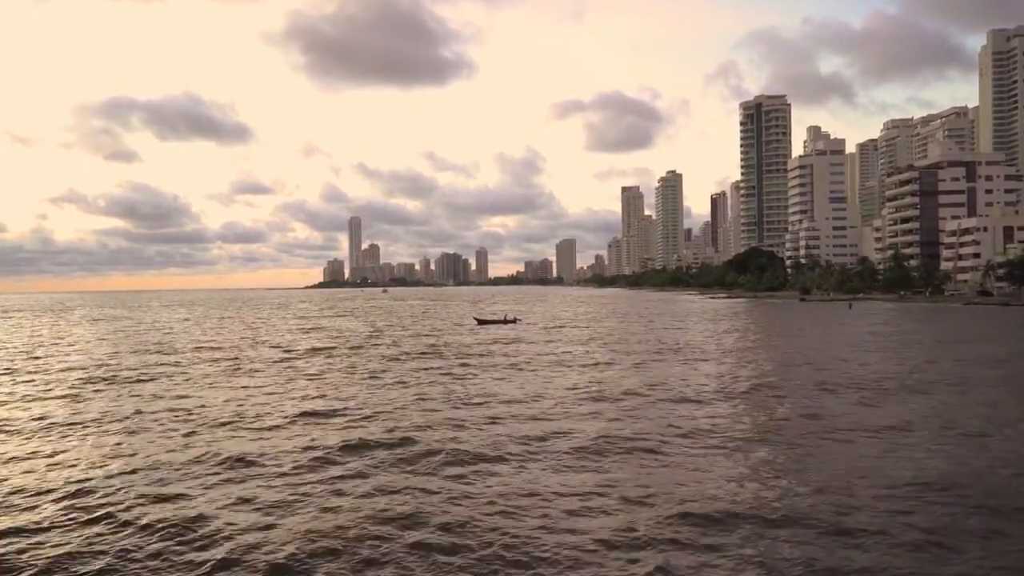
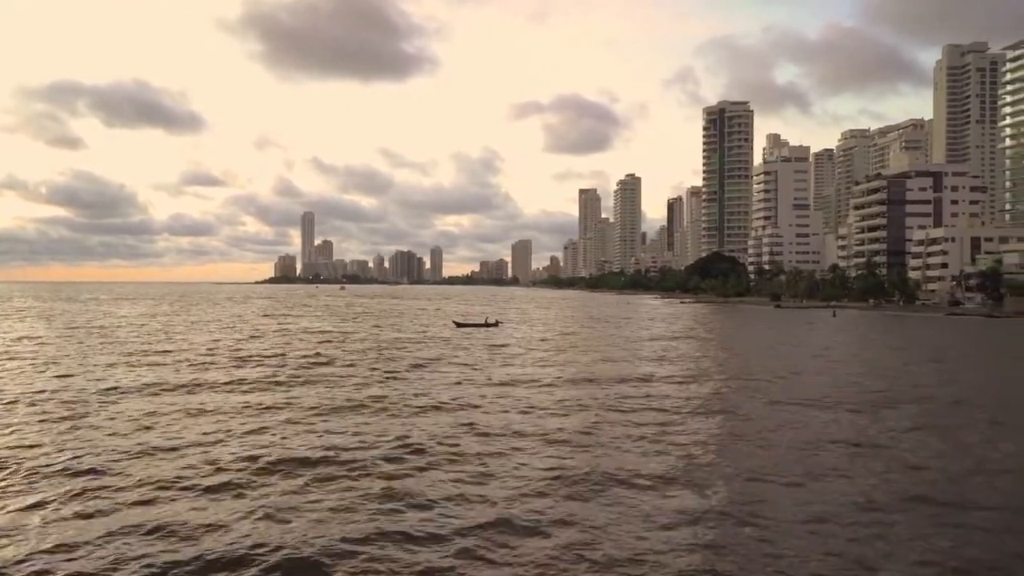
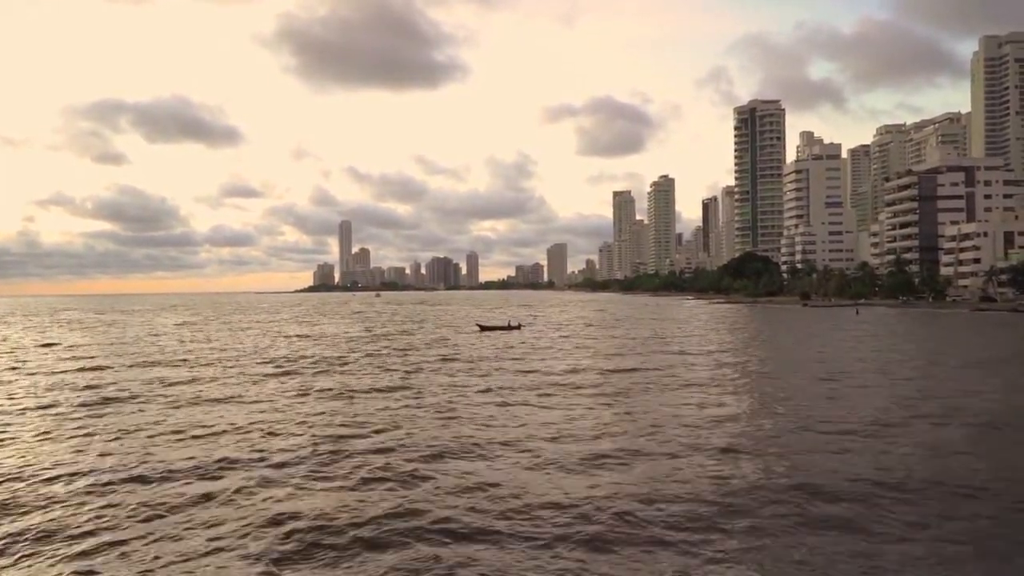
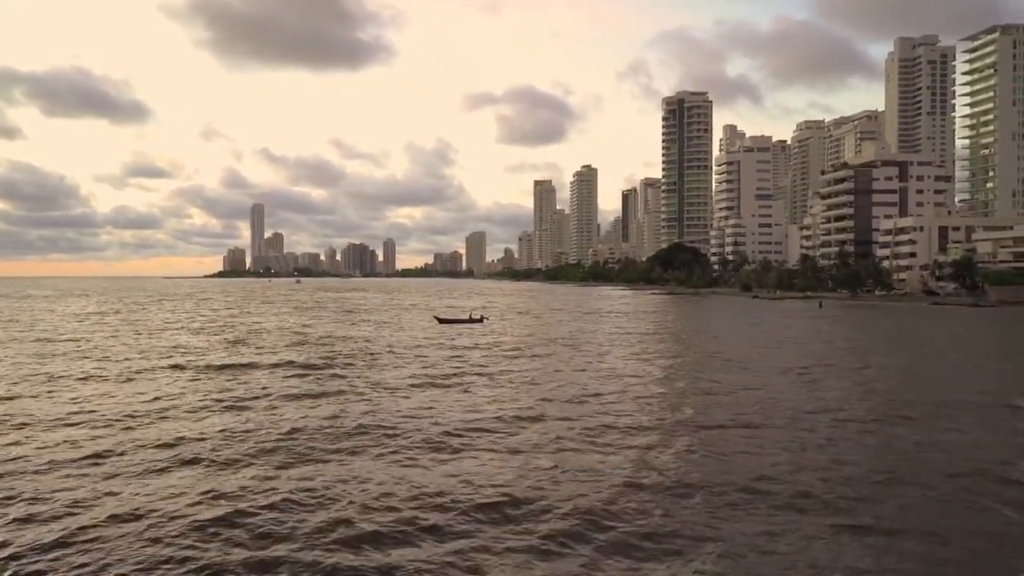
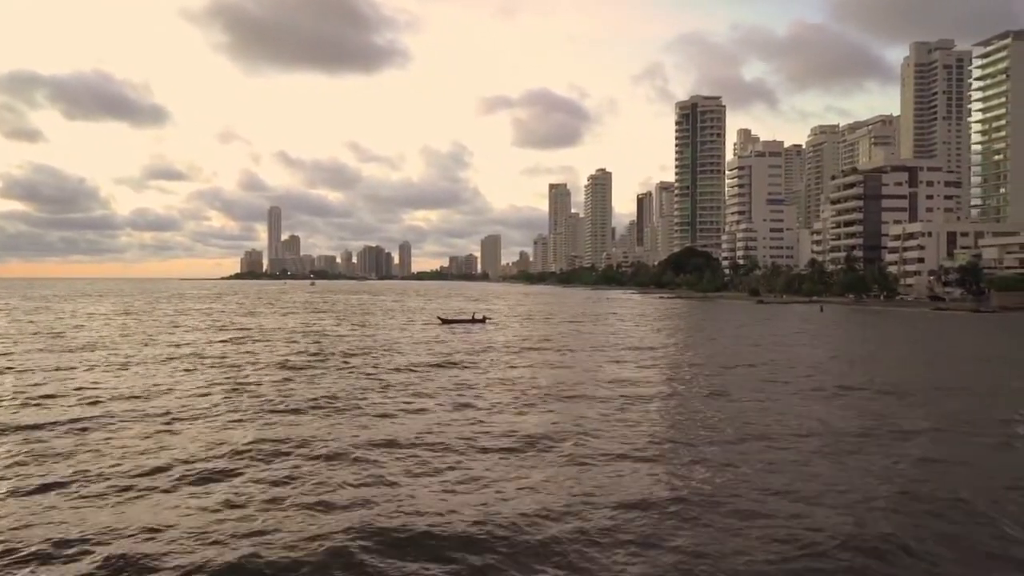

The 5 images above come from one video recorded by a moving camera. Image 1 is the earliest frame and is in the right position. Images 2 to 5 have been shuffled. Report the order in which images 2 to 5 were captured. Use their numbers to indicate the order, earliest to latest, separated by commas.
3, 2, 5, 4
